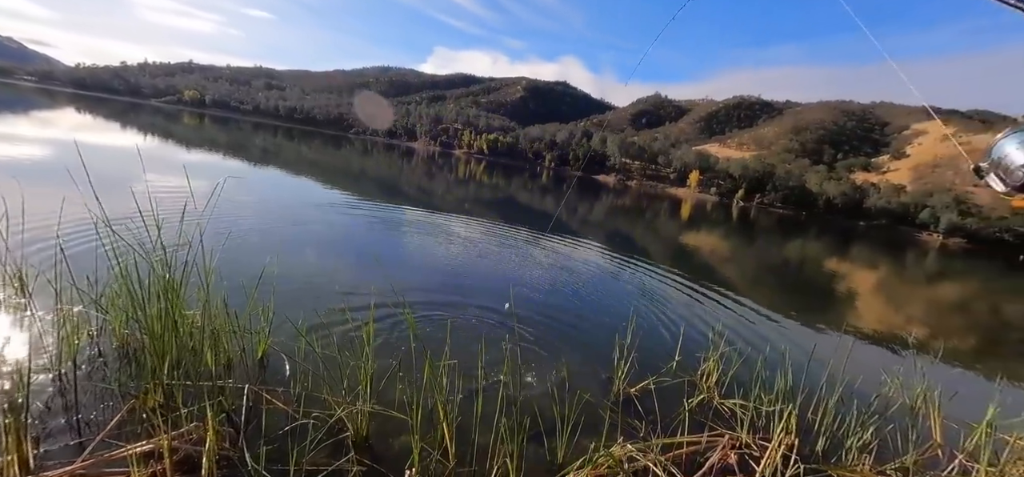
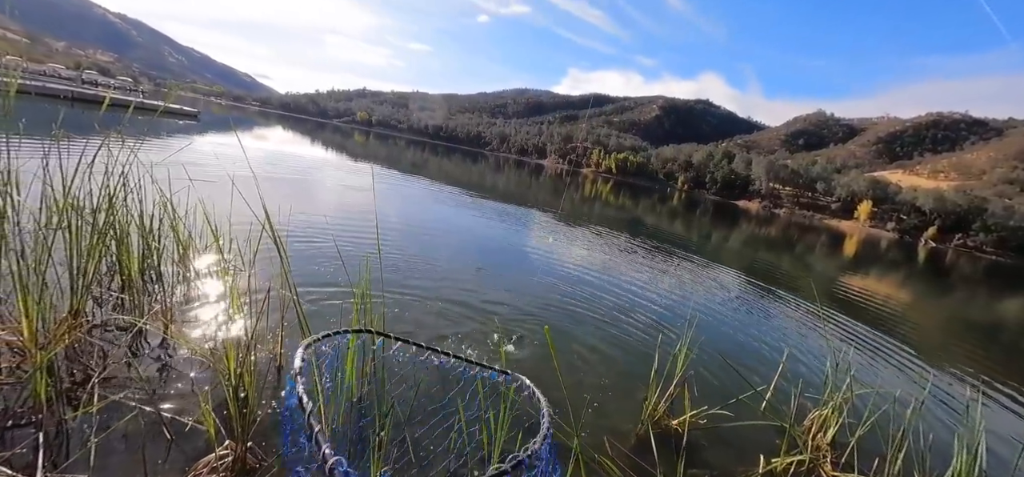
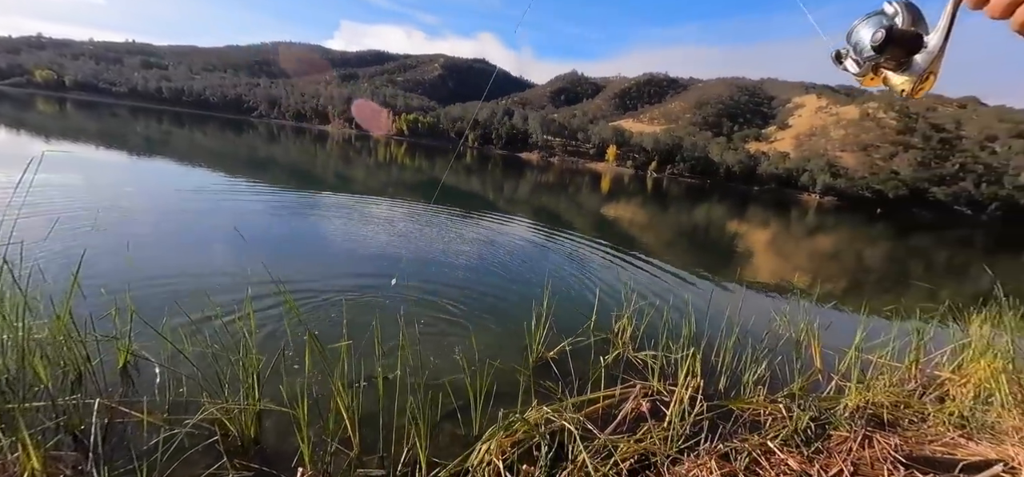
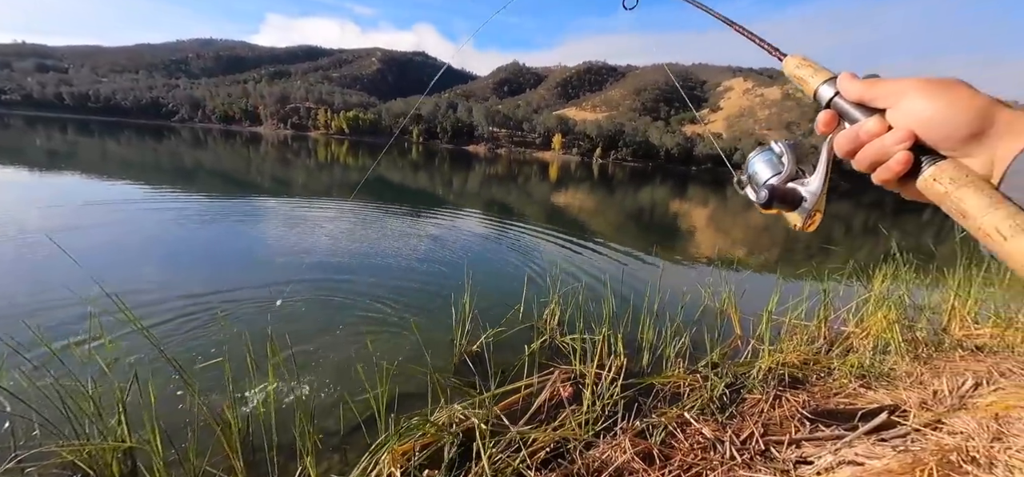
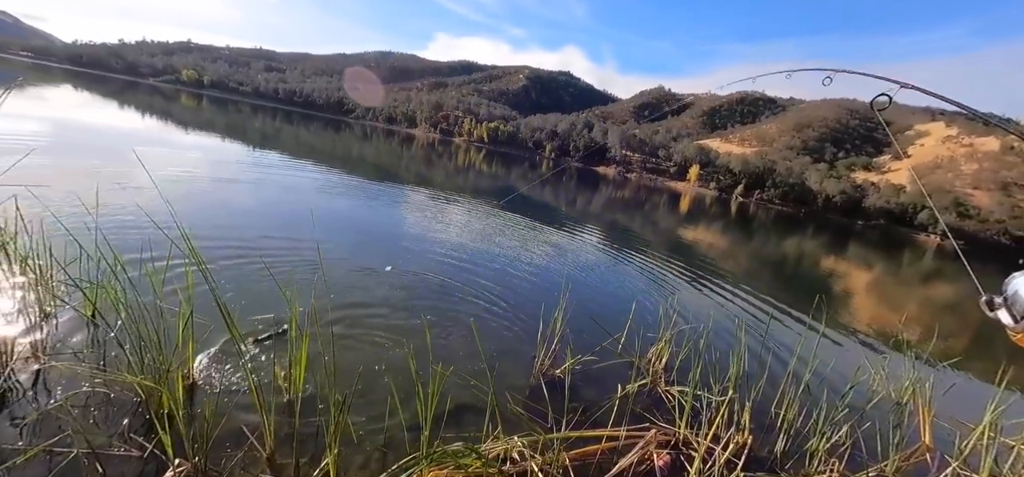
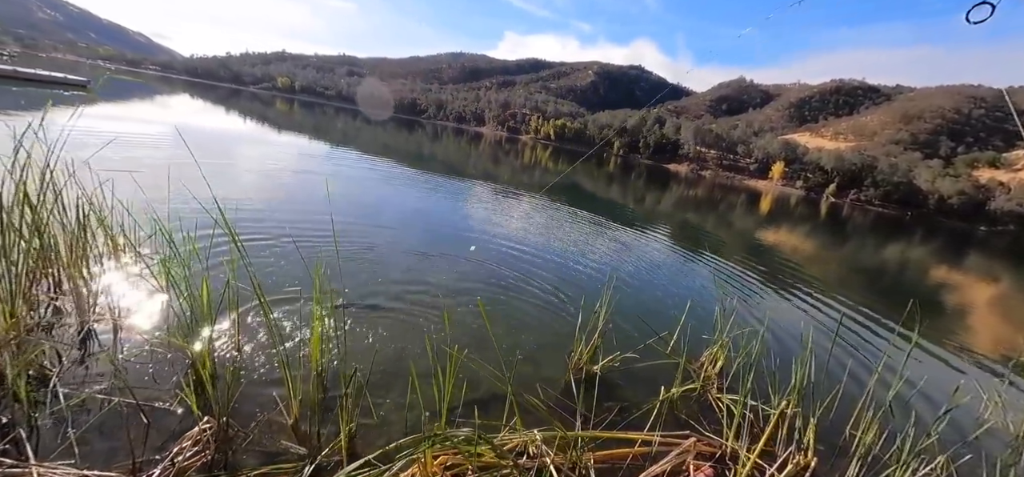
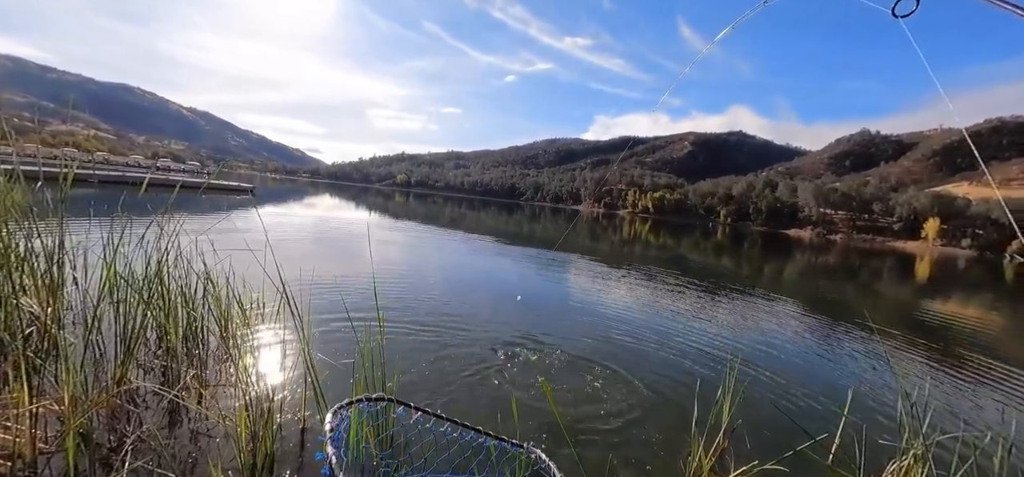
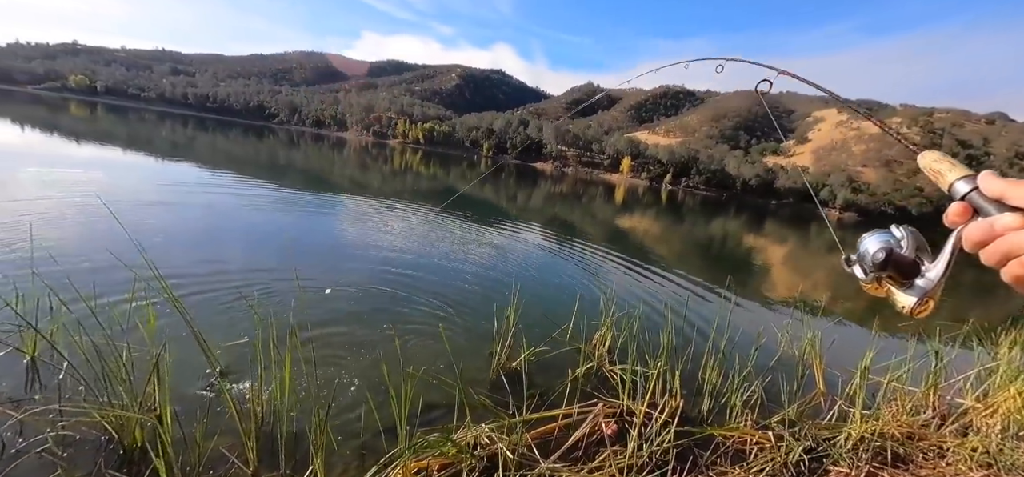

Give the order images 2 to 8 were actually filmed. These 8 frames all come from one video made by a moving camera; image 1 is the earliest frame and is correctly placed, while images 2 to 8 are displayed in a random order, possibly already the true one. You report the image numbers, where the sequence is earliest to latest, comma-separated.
3, 4, 8, 5, 6, 2, 7
